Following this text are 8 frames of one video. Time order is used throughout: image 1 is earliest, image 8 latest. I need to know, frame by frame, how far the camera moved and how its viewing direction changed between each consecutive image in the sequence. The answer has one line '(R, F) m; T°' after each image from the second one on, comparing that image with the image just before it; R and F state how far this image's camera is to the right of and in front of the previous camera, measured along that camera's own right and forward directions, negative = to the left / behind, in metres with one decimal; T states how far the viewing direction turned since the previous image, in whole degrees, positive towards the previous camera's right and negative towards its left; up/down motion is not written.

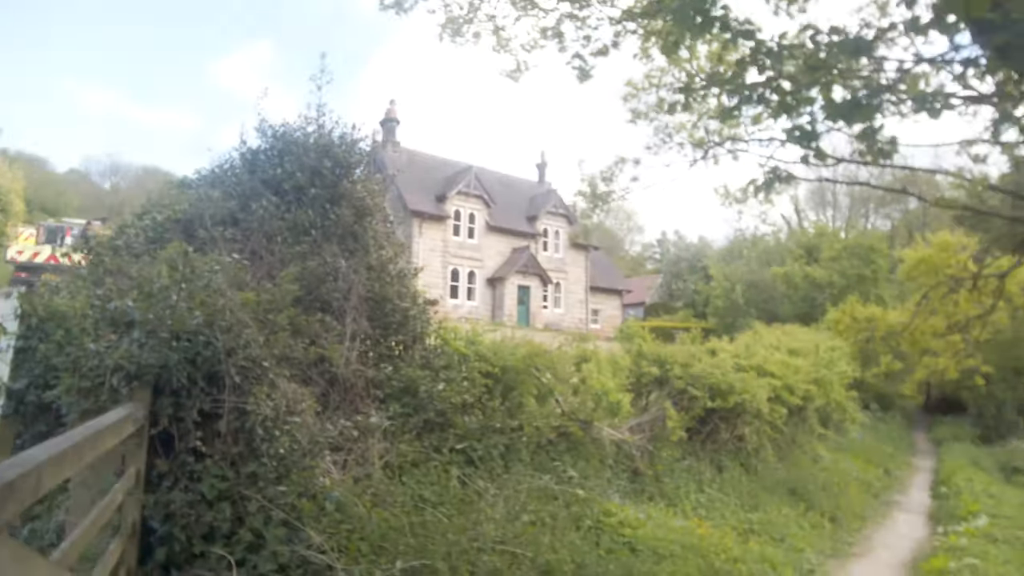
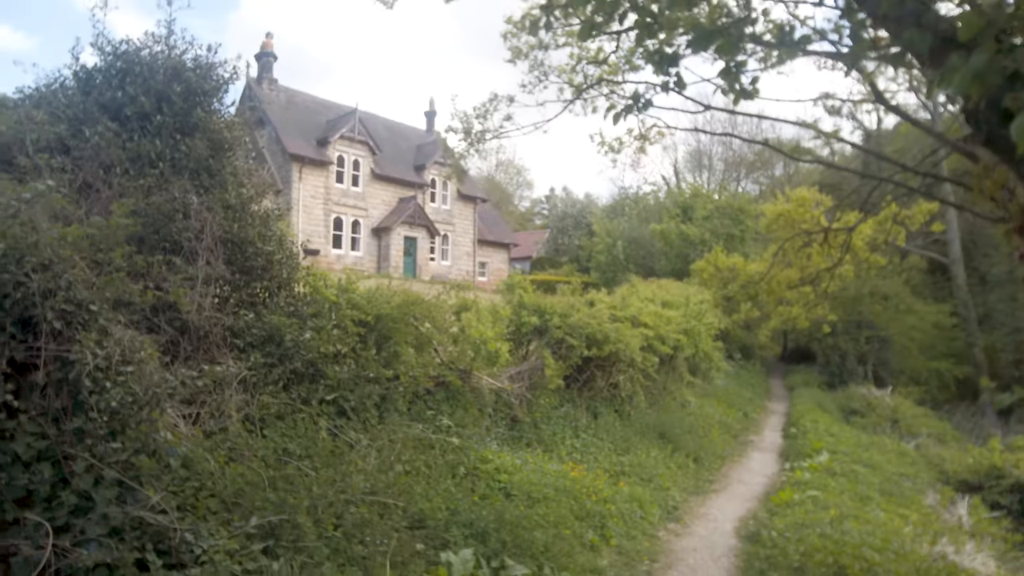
(+0.2, +0.2) m; +10°
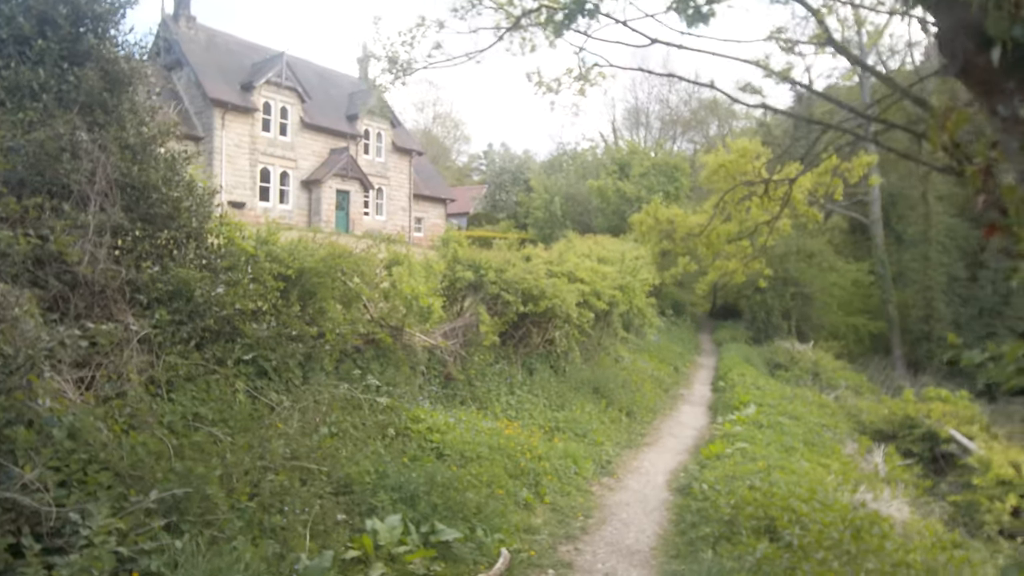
(+0.1, +0.4) m; +5°
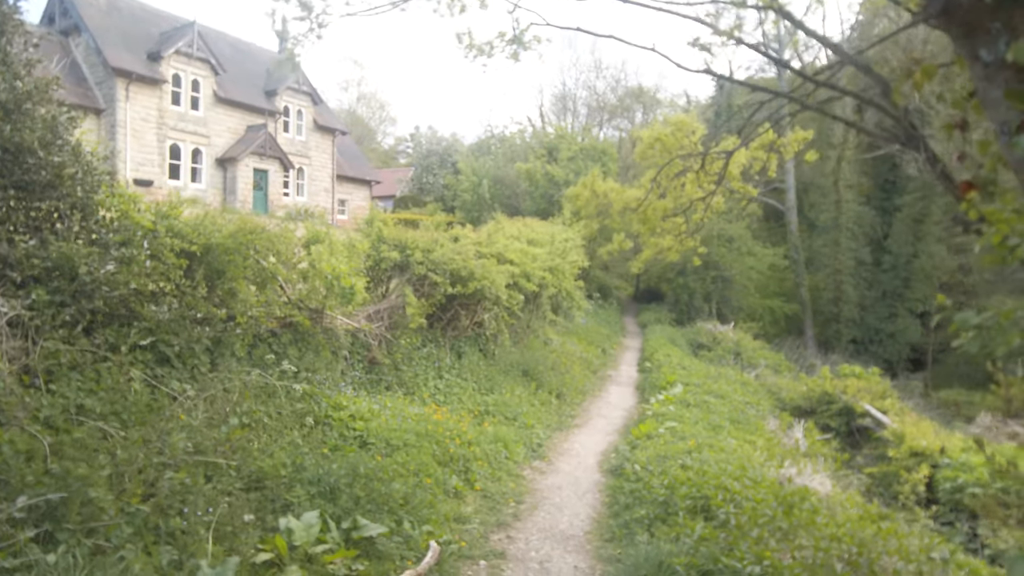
(0.0, +0.4) m; +6°
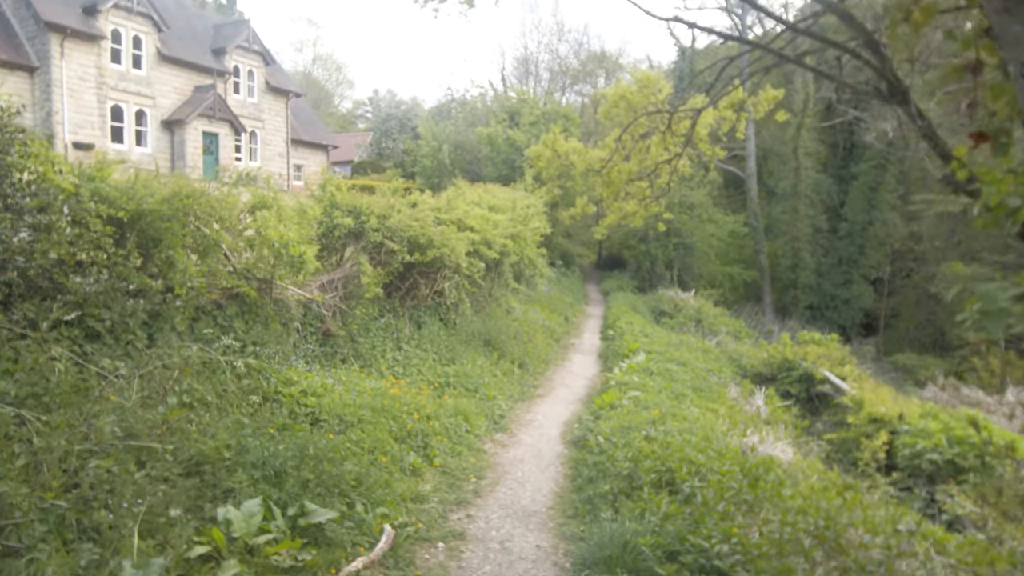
(0.0, +0.4) m; +3°
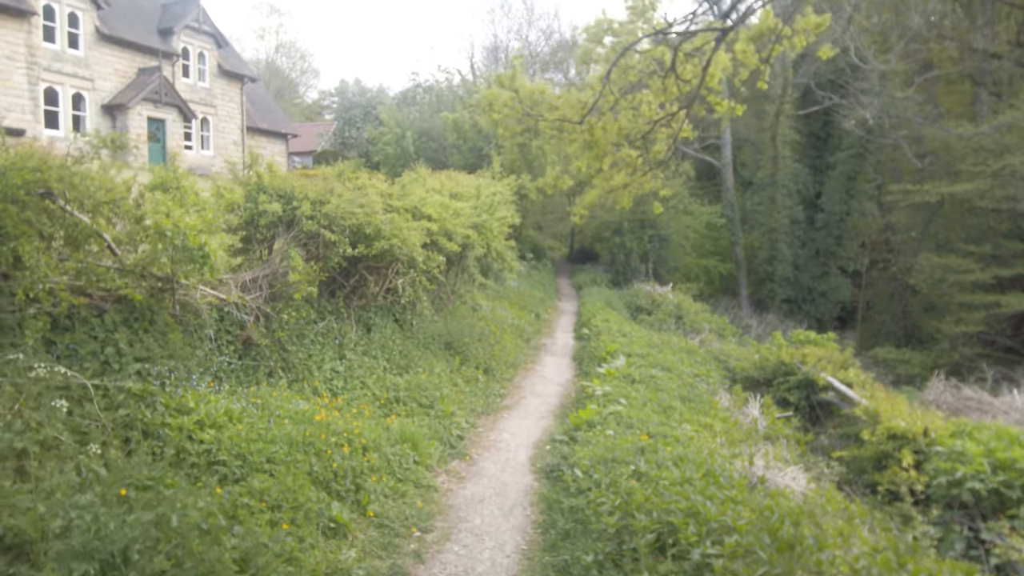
(+0.2, +1.8) m; +2°
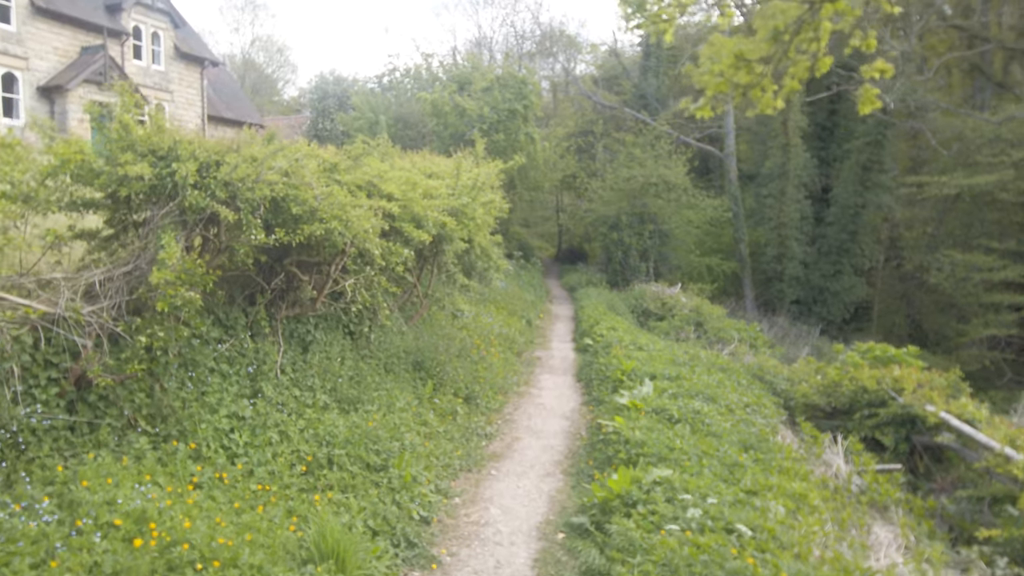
(-0.1, +3.3) m; +1°
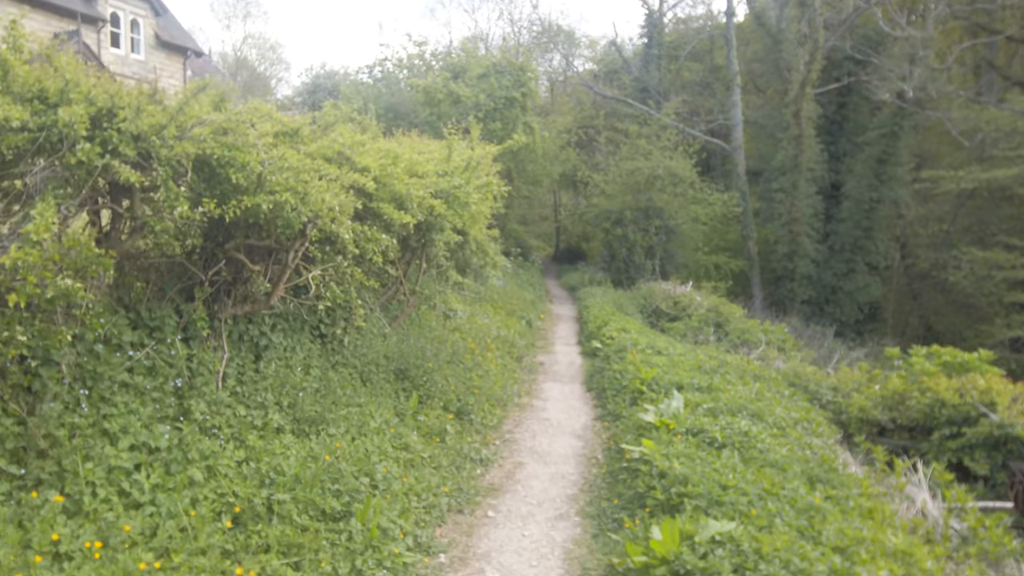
(-0.1, +1.7) m; 0°
